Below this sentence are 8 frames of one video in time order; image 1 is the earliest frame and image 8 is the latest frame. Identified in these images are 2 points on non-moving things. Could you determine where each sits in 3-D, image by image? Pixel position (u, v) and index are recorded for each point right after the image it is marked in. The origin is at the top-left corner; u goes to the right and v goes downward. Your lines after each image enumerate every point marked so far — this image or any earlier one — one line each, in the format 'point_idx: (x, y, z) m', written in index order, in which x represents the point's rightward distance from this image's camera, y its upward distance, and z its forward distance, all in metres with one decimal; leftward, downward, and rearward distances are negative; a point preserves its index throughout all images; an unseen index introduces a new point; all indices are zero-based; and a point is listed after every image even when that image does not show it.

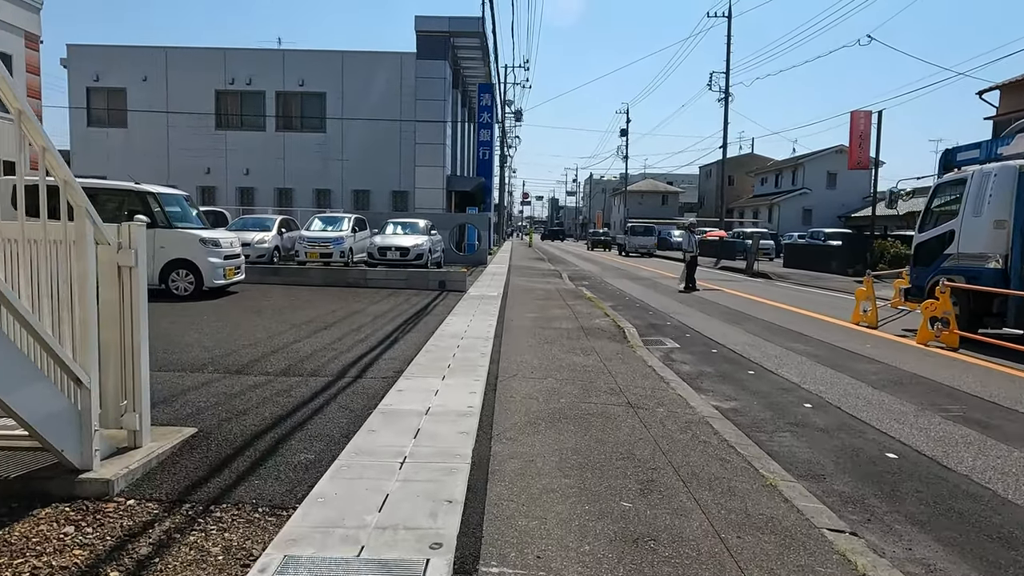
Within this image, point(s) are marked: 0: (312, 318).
0: (-3.0, -0.5, +10.0) m
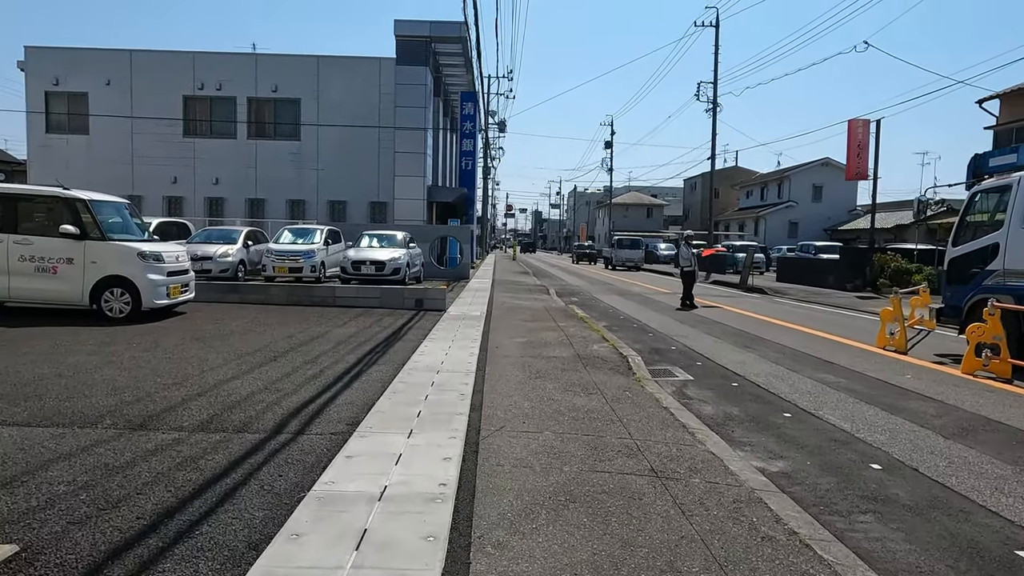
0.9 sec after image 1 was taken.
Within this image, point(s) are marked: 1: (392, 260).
0: (-3.2, -0.7, +8.5) m
1: (-3.5, +0.8, +19.1) m
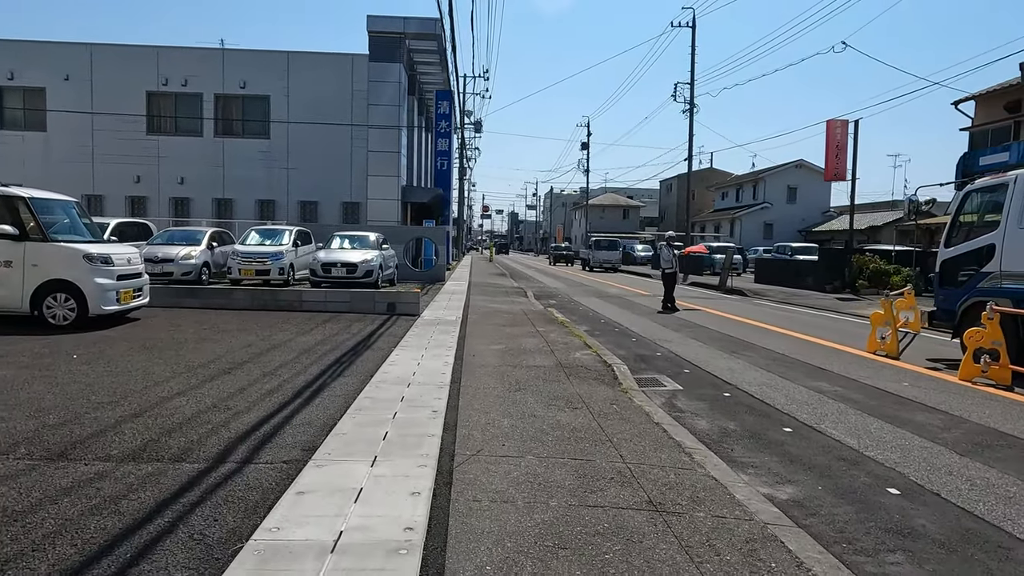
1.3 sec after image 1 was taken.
0: (-3.5, -0.8, +7.9) m
1: (-4.1, +0.7, +18.4) m
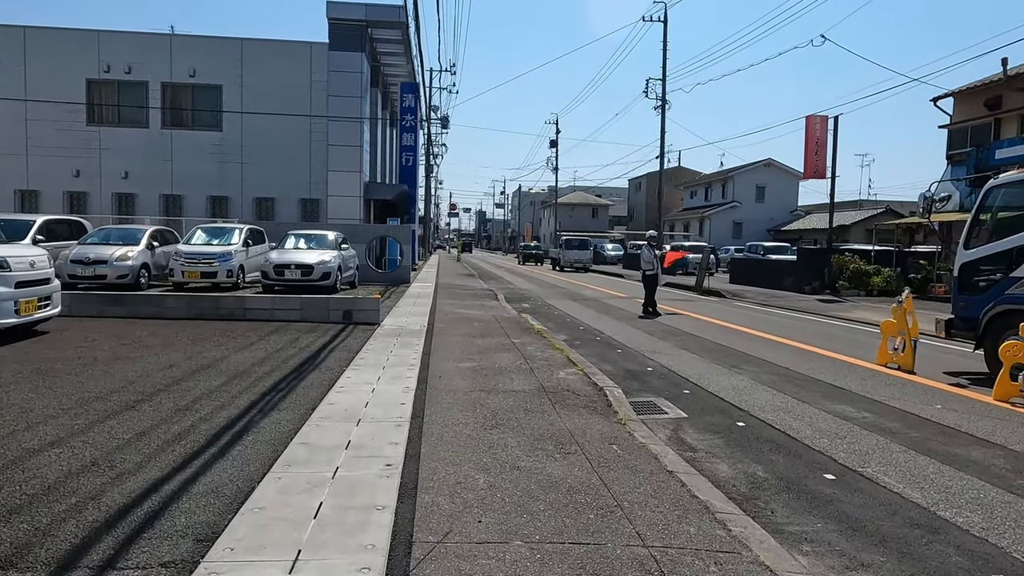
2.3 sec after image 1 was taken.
0: (-3.7, -0.9, +6.5) m
1: (-4.9, +0.6, +16.9) m
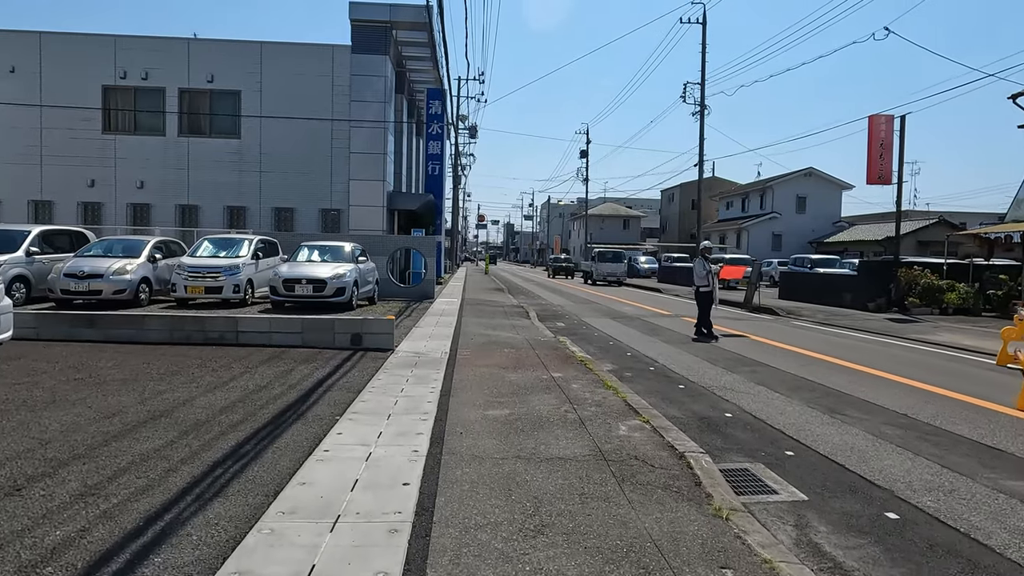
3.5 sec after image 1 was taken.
0: (-3.4, -1.1, +4.8) m
1: (-4.1, +0.2, +15.4) m
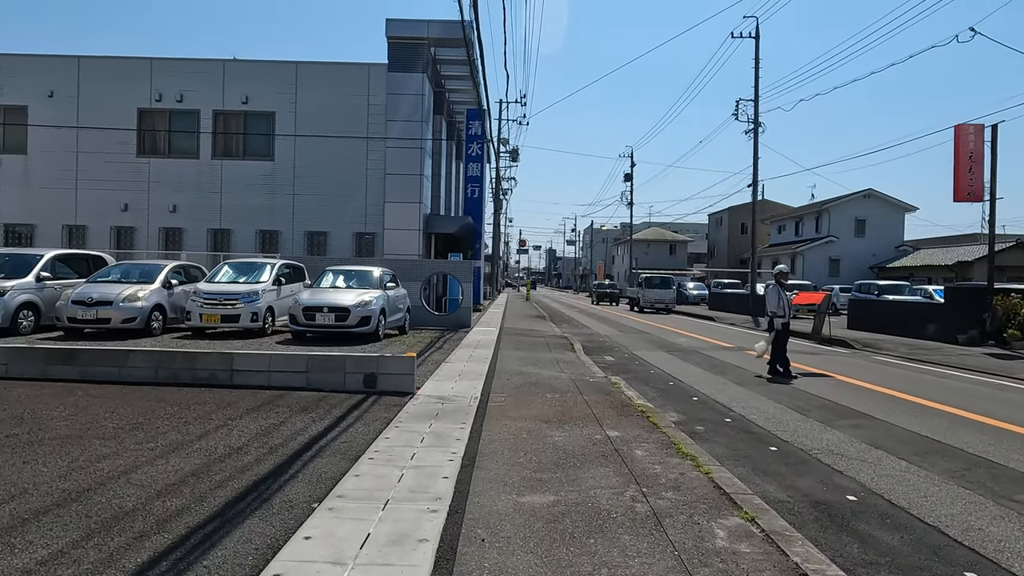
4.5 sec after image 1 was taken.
0: (-3.2, -1.3, +3.3) m
1: (-3.2, -0.4, +13.9) m
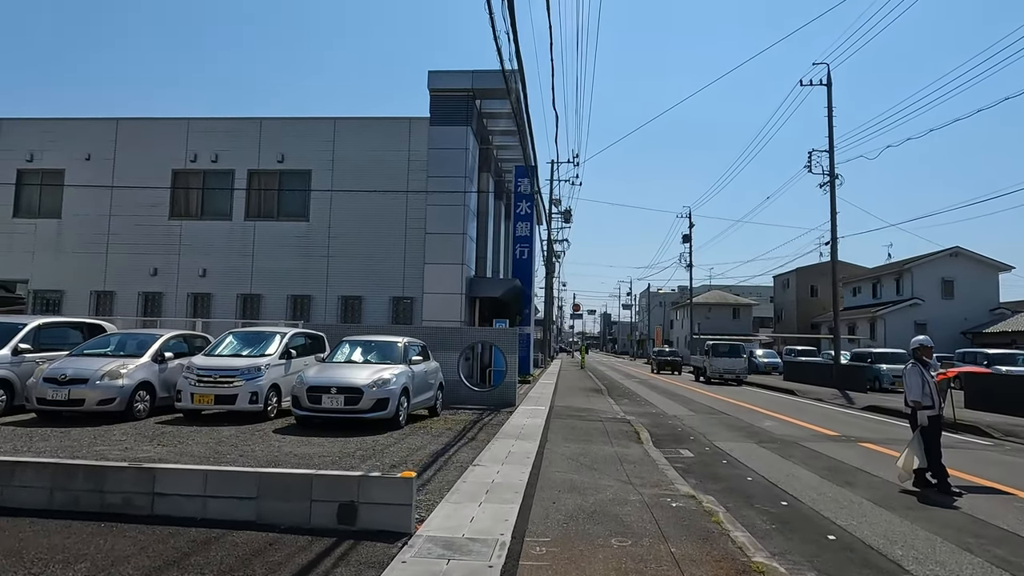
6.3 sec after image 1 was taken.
0: (-3.2, -1.6, +0.8) m
1: (-2.4, -1.7, +11.4) m
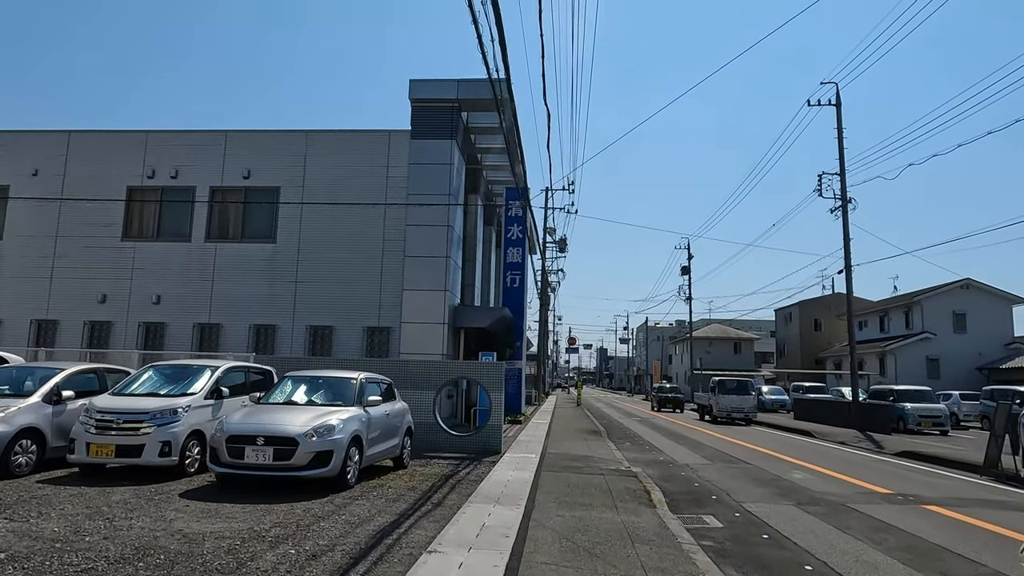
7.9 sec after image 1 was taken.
0: (-3.4, -1.3, -1.6) m
1: (-2.6, -2.0, +9.0) m
